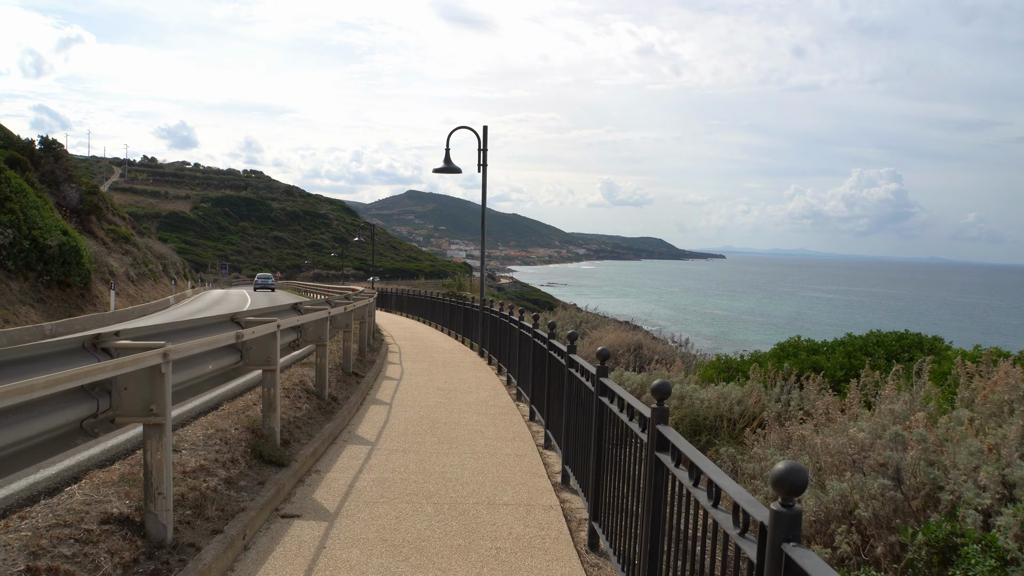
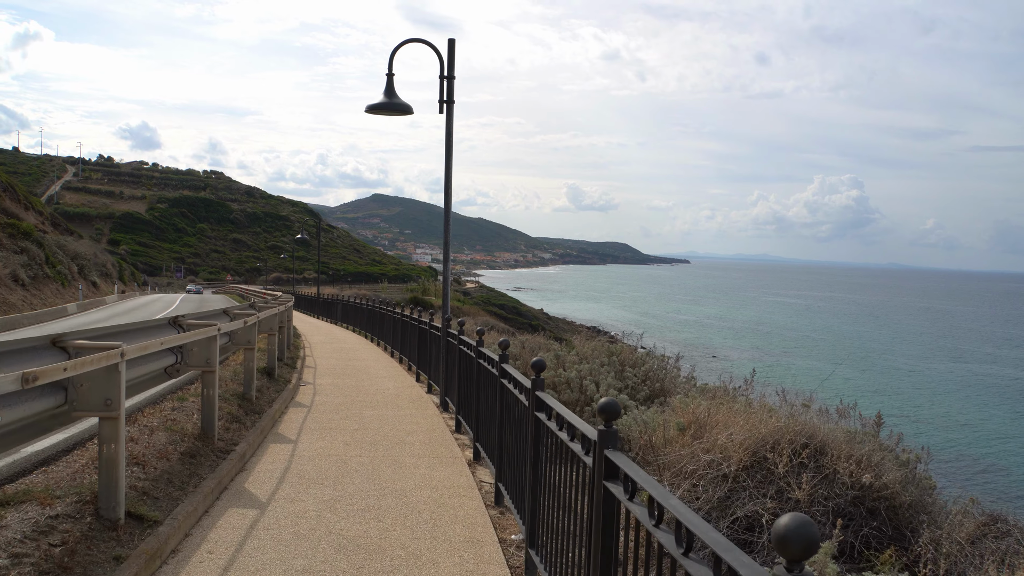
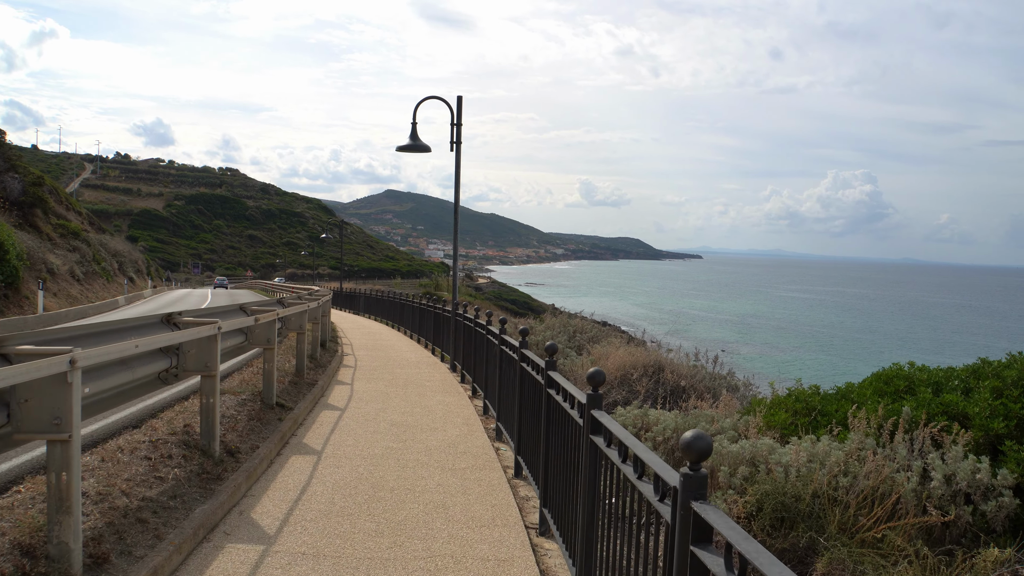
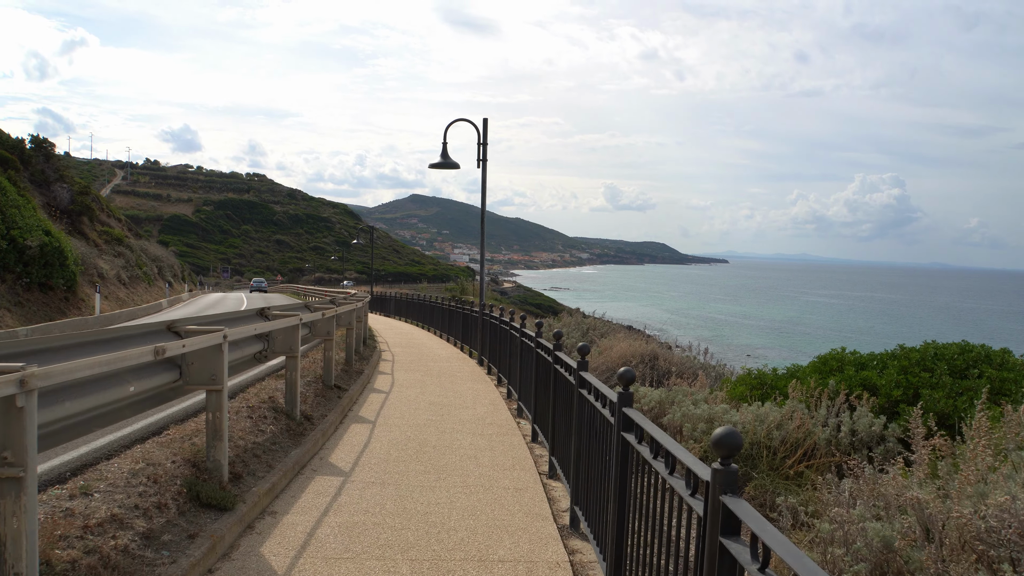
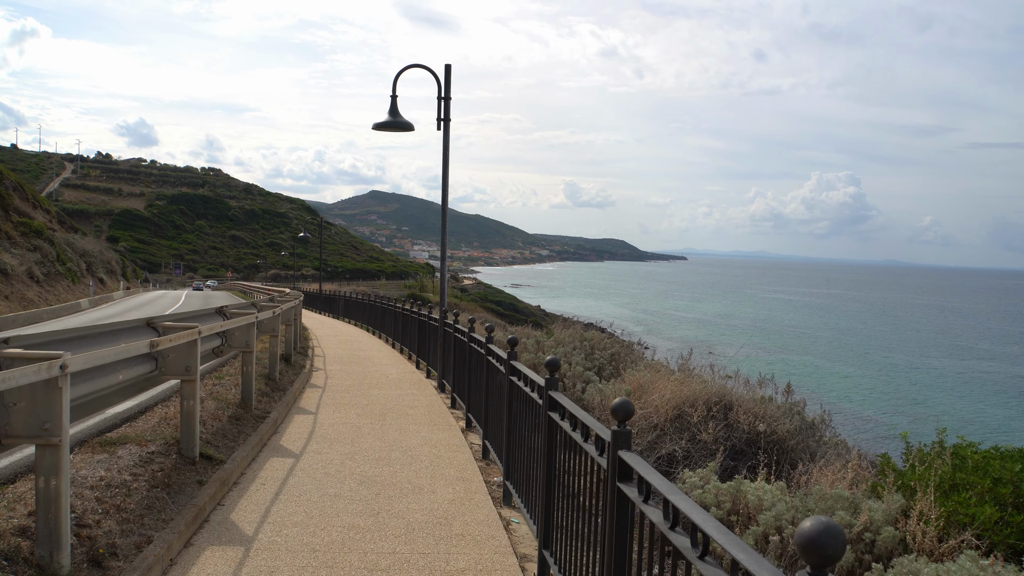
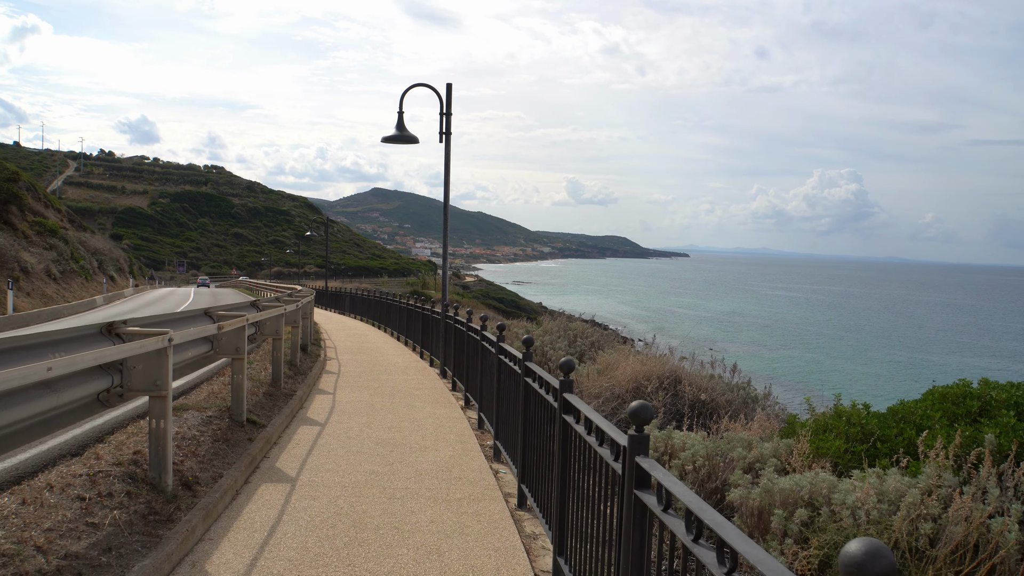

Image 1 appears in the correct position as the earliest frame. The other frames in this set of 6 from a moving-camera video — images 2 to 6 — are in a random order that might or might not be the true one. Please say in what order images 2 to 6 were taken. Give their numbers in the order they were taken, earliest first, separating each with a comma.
4, 3, 6, 5, 2
